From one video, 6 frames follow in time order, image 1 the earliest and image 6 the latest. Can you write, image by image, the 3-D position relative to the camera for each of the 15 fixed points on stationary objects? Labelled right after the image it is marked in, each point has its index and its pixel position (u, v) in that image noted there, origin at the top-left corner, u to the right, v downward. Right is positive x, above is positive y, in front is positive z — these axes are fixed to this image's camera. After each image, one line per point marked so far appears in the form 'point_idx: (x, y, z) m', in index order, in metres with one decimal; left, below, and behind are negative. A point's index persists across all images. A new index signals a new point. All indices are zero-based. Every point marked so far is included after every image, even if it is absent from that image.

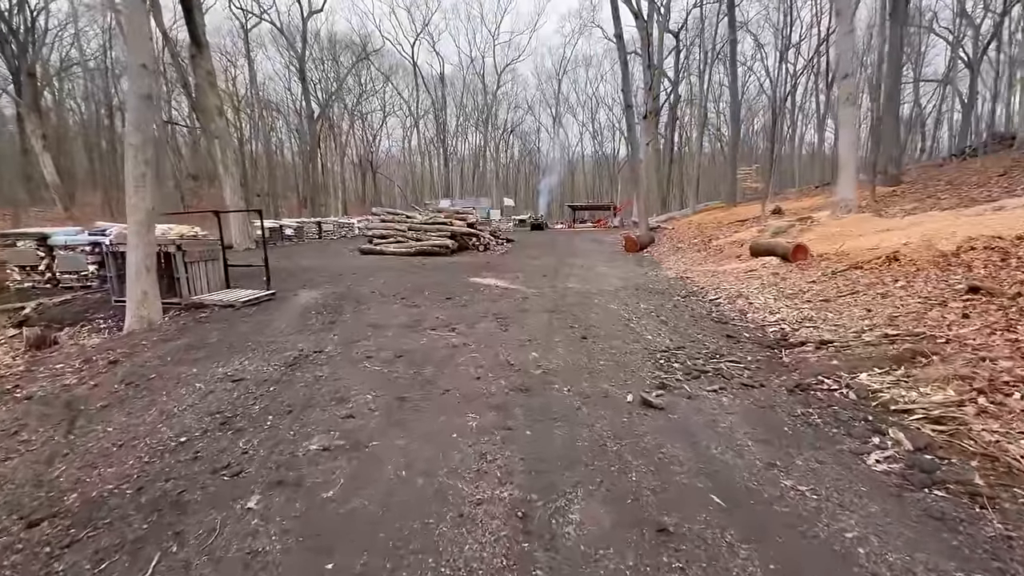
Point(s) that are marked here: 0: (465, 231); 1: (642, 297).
0: (-1.7, +2.1, +17.2) m
1: (+2.0, -0.1, +7.3) m
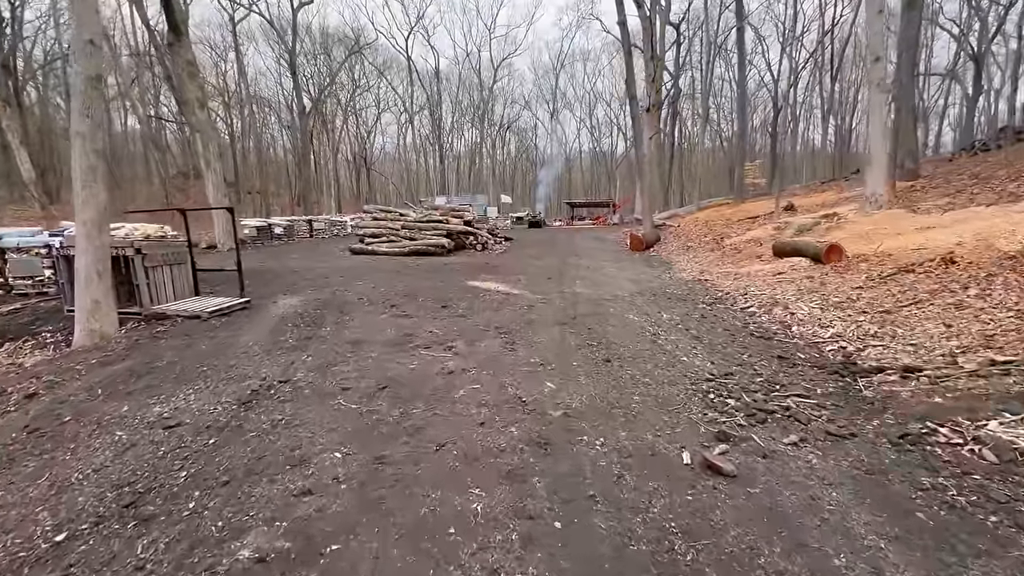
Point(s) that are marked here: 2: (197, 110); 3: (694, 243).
0: (-1.8, +2.0, +16.4) m
1: (+2.1, -0.2, +6.5) m
2: (-10.6, +6.0, +15.8) m
3: (+5.3, +1.3, +13.7) m
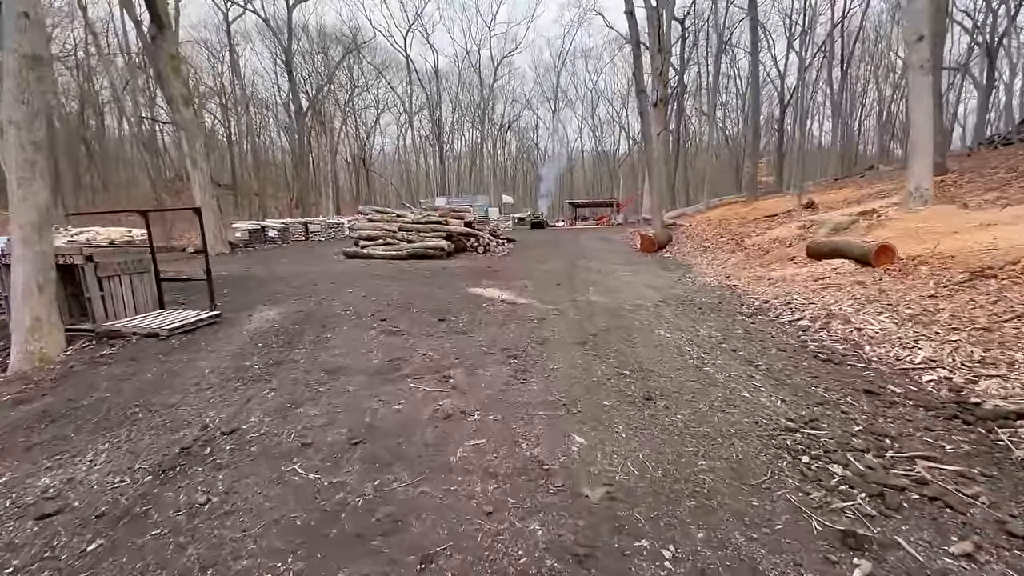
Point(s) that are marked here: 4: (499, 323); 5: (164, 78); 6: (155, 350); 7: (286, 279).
0: (-1.7, +1.9, +15.5) m
1: (+2.2, -0.3, +5.6) m
2: (-10.6, +5.8, +15.0) m
3: (+5.4, +1.2, +12.8) m
4: (-0.2, -0.4, +5.5) m
5: (-10.9, +6.6, +14.7) m
6: (-3.8, -0.7, +5.0) m
7: (-5.1, +0.2, +10.5) m
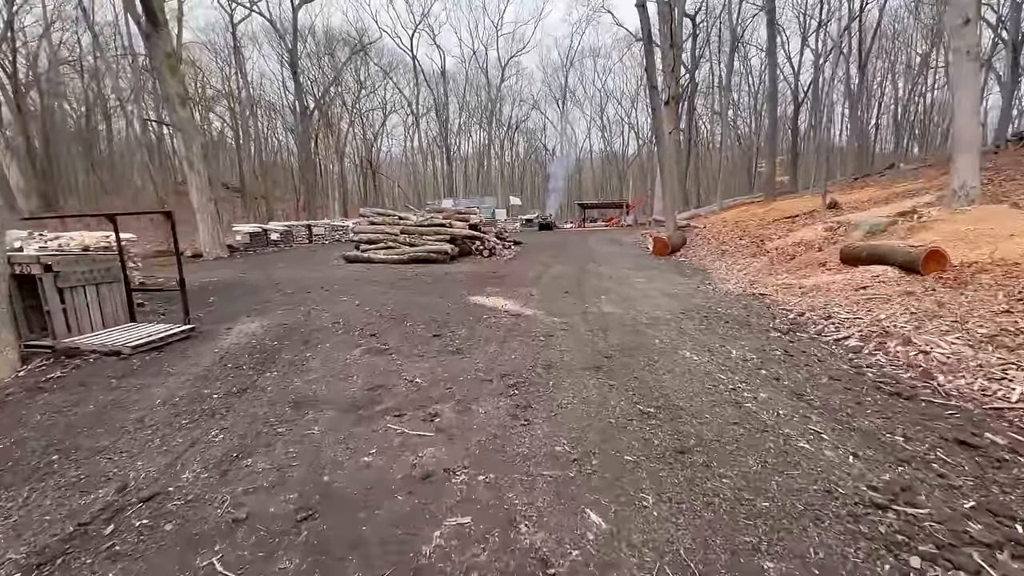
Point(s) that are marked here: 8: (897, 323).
0: (-1.5, +1.7, +14.9) m
1: (+2.2, -0.5, +4.9) m
2: (-10.4, +5.6, +14.6) m
3: (+5.5, +1.1, +12.0) m
4: (-0.1, -0.5, +4.9) m
5: (-10.7, +6.4, +14.3) m
6: (-3.8, -0.8, +4.4) m
7: (-5.0, 0.0, +10.0) m
8: (+3.7, -0.3, +4.5) m
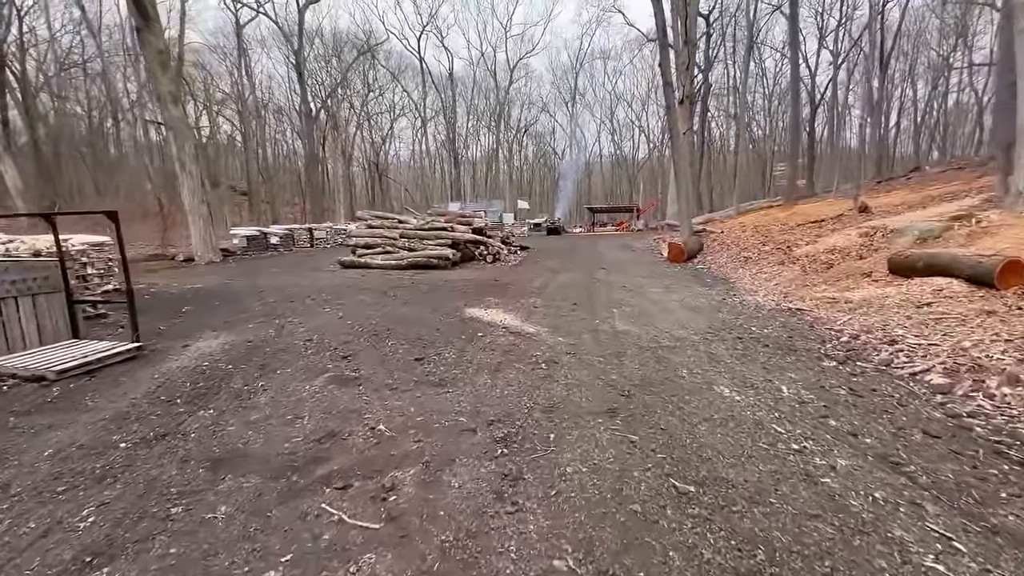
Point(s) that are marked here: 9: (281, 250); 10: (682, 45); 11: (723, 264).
0: (-1.3, +1.5, +14.1) m
1: (+2.2, -0.6, +4.0) m
2: (-10.2, +5.4, +14.0) m
3: (+5.6, +0.8, +11.1) m
4: (-0.2, -0.7, +4.1) m
5: (-10.5, +6.2, +13.7) m
6: (-3.8, -0.9, +3.6) m
7: (-4.9, -0.1, +9.2) m
8: (+3.6, -0.5, +3.6) m
9: (-9.9, +1.6, +19.9) m
10: (+6.6, +9.5, +18.3) m
11: (+4.8, +0.5, +10.7) m
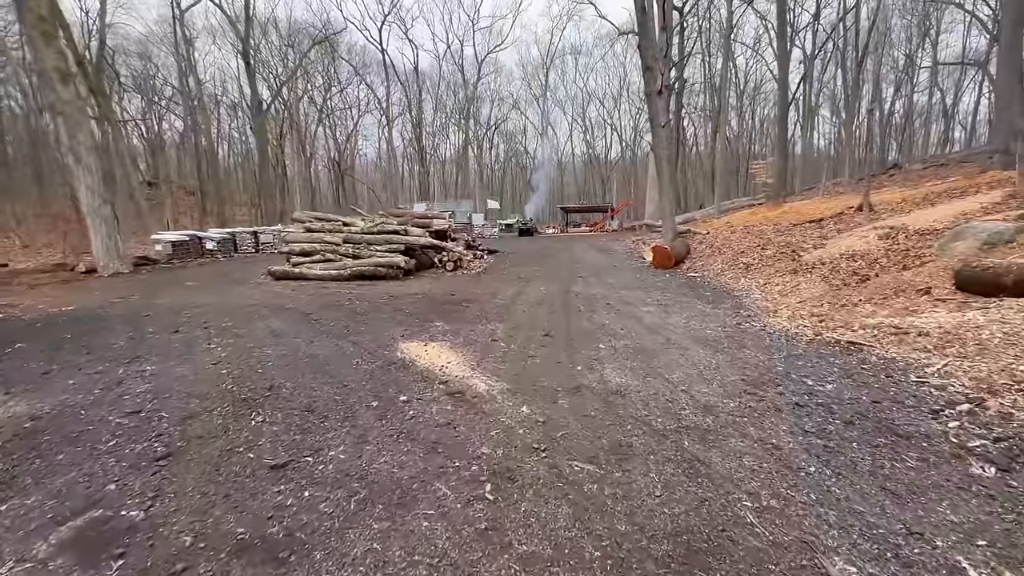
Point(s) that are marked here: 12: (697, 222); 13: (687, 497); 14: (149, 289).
0: (-2.3, +1.2, +12.2) m
1: (+1.8, -0.9, +2.3) m
2: (-11.2, +5.0, +11.6) m
3: (+4.8, +0.6, +9.6) m
4: (-0.5, -1.0, +2.2) m
5: (-11.5, +5.8, +11.3) m
6: (-4.2, -1.2, +1.6) m
7: (-5.6, -0.5, +7.1) m
8: (+3.3, -0.7, +2.0) m
9: (-11.1, +1.2, +17.5) m
10: (+5.3, +9.2, +16.8) m
11: (+4.0, +0.3, +9.1) m
12: (+7.2, +2.6, +18.1) m
13: (+0.8, -0.9, +2.1) m
14: (-7.9, 0.0, +10.2) m
